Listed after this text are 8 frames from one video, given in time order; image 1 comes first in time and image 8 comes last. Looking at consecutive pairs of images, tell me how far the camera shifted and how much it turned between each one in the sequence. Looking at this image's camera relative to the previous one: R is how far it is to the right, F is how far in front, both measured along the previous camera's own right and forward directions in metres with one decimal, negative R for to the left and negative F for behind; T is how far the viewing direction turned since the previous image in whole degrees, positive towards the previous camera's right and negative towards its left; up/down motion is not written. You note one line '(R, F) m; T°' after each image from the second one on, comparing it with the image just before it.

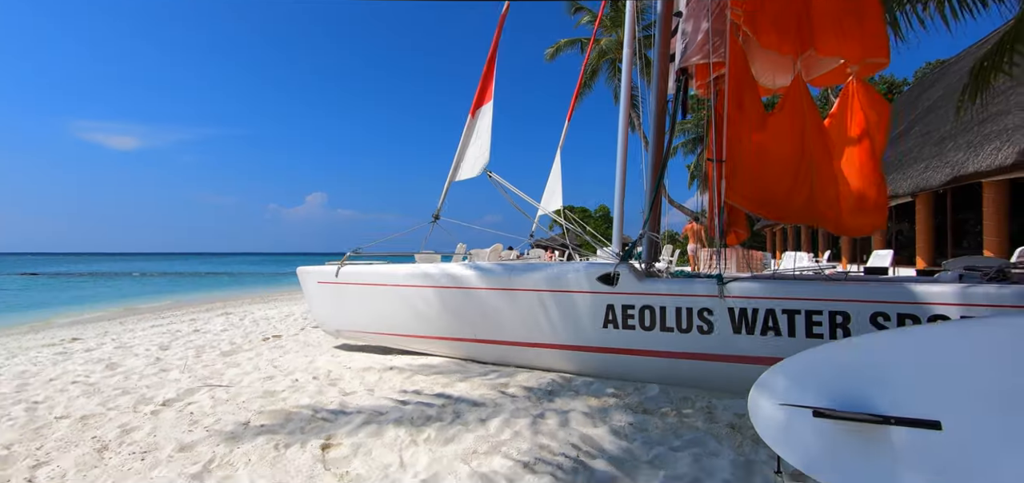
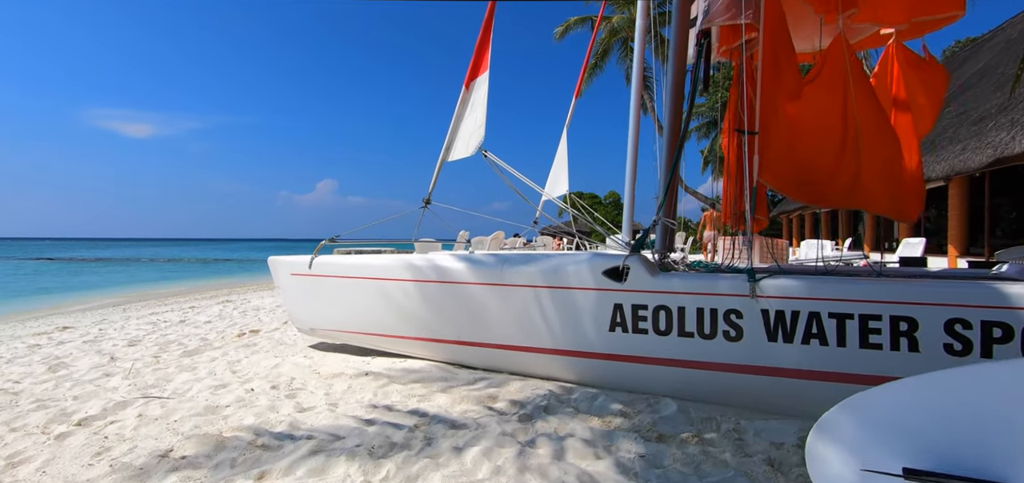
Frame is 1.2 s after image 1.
(+0.1, +0.5) m; -1°
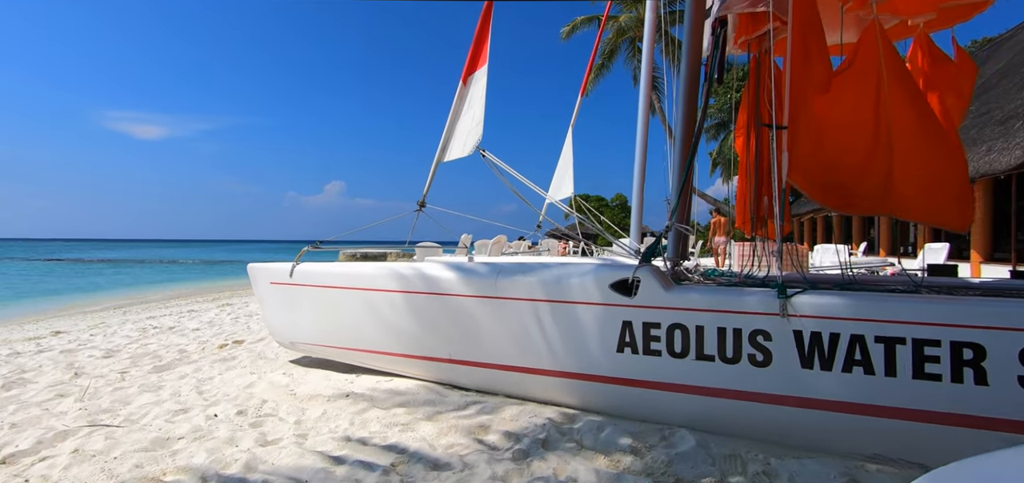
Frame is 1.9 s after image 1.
(+0.1, +0.3) m; -1°
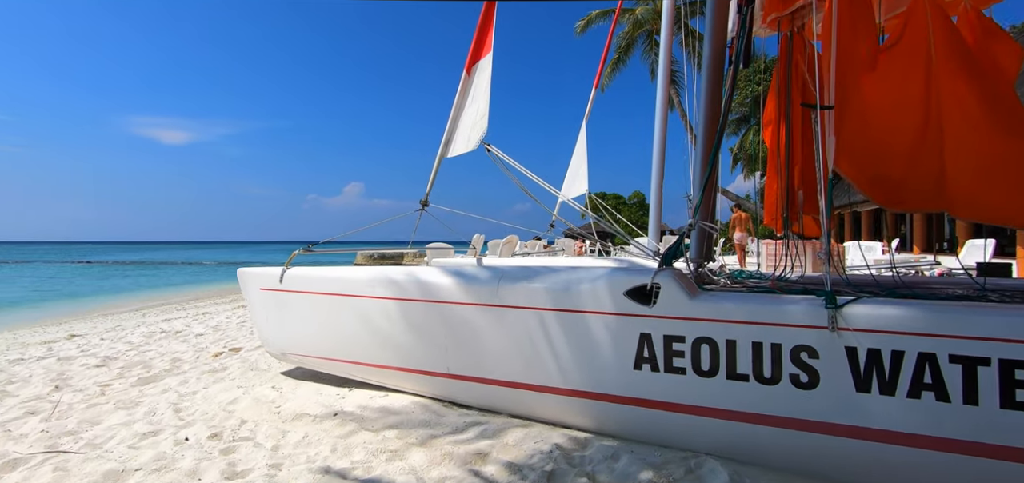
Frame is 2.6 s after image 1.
(+0.1, +0.3) m; -2°
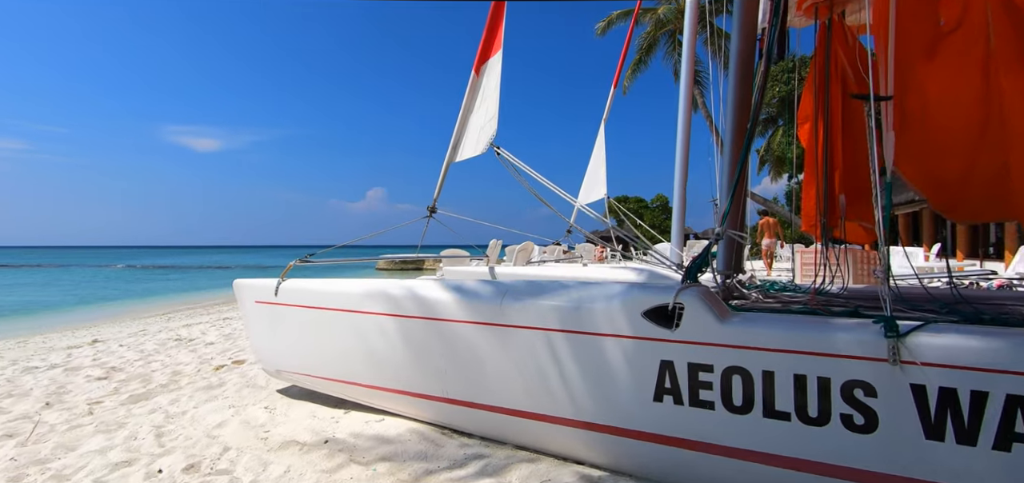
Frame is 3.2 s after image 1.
(+0.1, +0.3) m; -2°
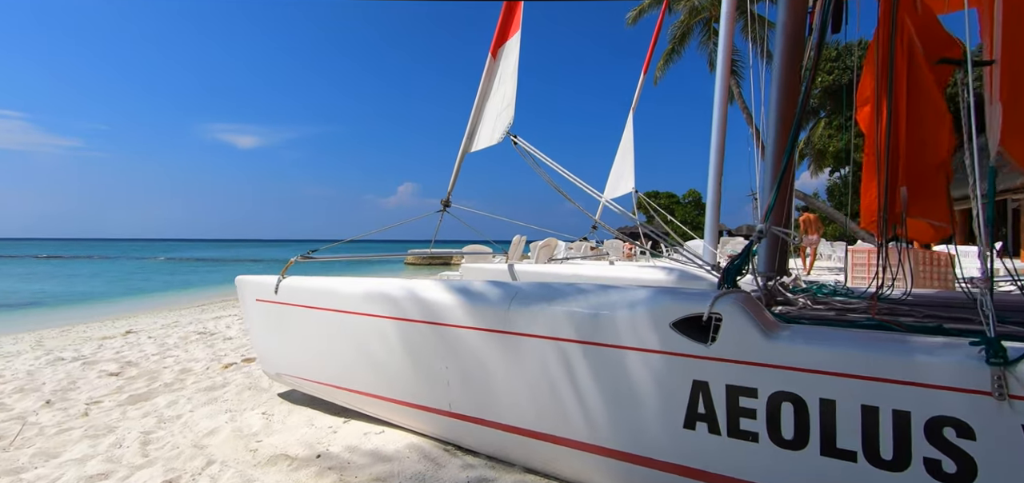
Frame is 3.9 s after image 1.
(+0.1, +0.3) m; -3°
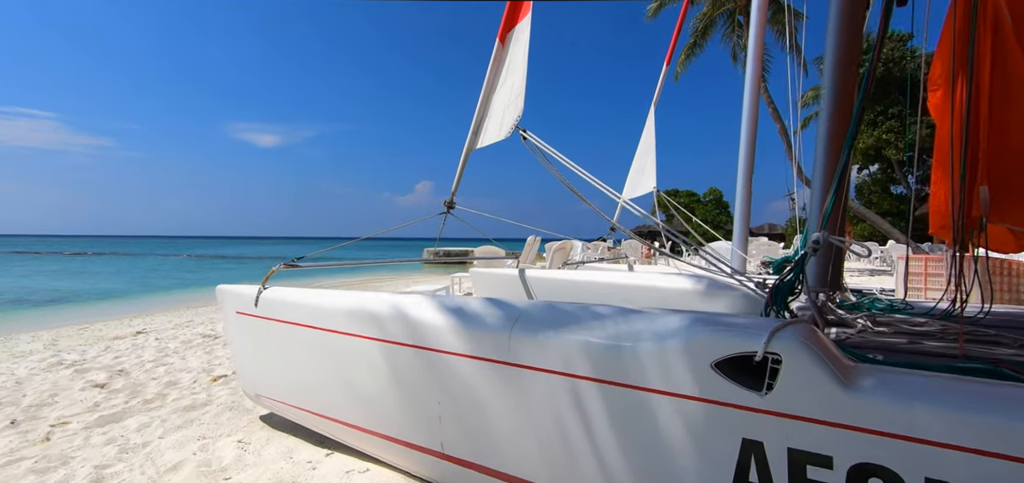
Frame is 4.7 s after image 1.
(+0.1, +0.4) m; -2°
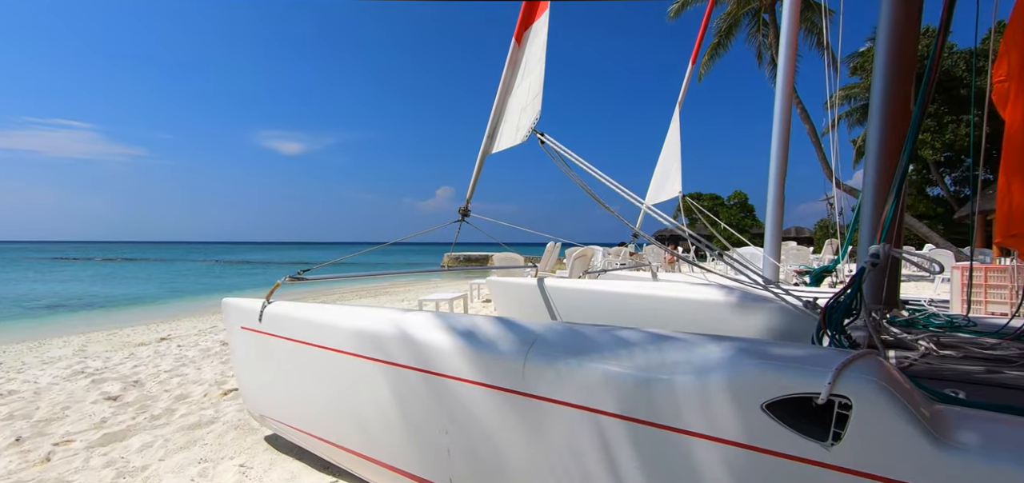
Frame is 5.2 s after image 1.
(0.0, +0.2) m; -2°
